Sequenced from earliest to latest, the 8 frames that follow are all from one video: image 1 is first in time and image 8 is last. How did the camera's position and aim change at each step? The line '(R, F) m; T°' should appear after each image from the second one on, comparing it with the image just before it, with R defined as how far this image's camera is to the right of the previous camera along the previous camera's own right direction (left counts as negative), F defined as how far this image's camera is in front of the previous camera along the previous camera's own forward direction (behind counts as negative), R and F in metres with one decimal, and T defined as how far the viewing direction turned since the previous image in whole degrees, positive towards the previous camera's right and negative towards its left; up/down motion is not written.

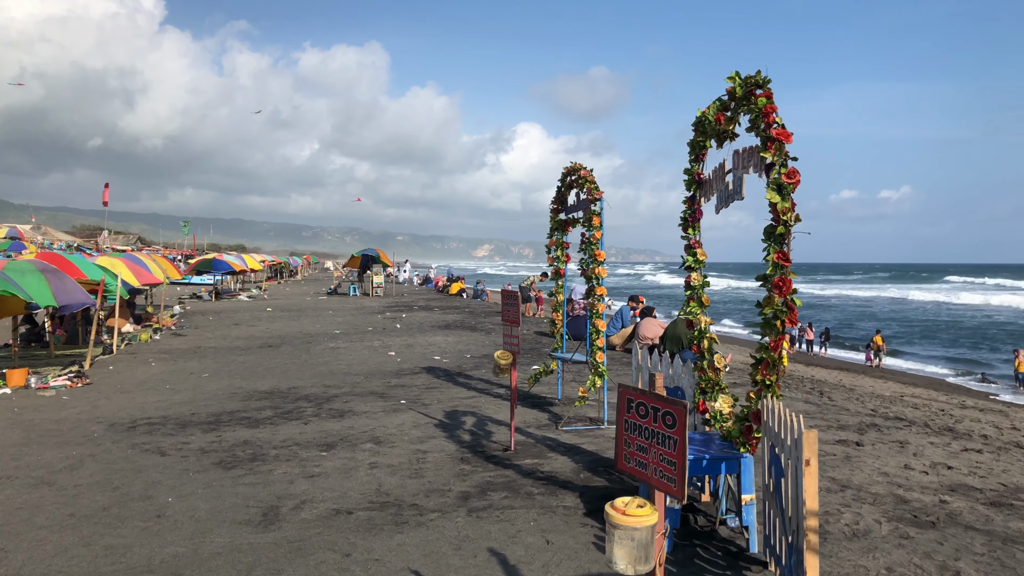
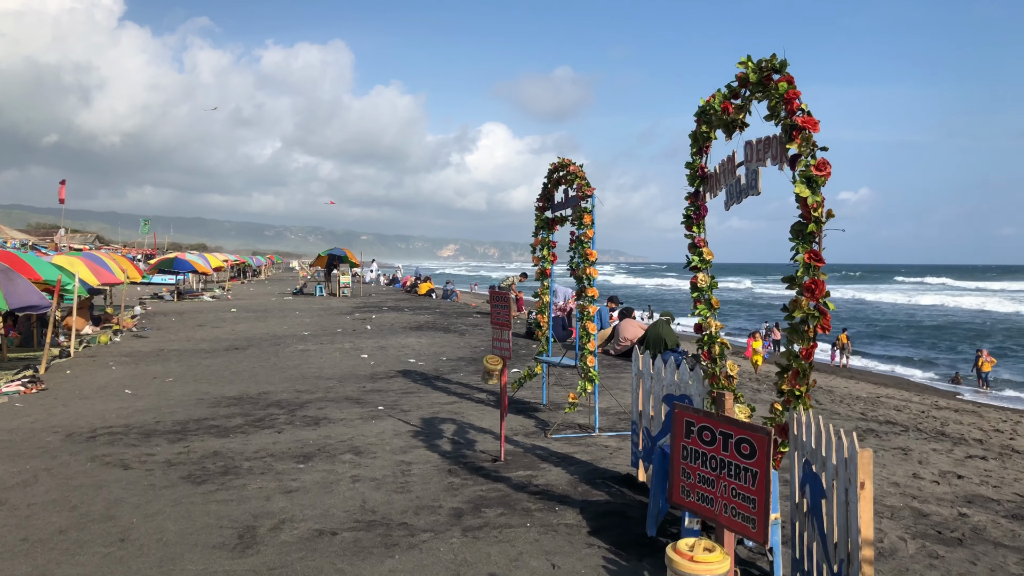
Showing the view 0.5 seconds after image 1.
(-0.2, +0.4) m; +2°
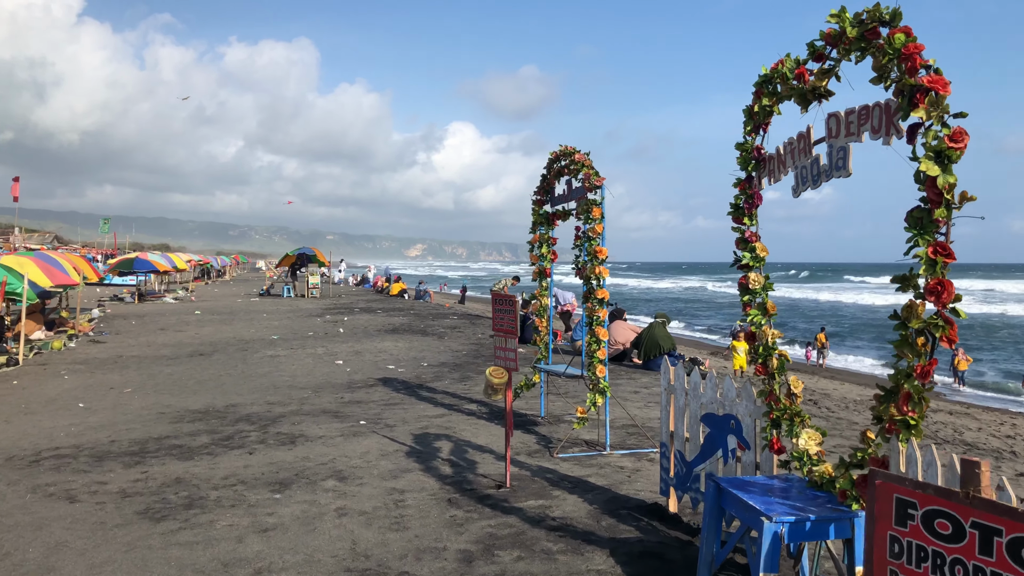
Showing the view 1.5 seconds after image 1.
(-0.3, +0.8) m; +2°
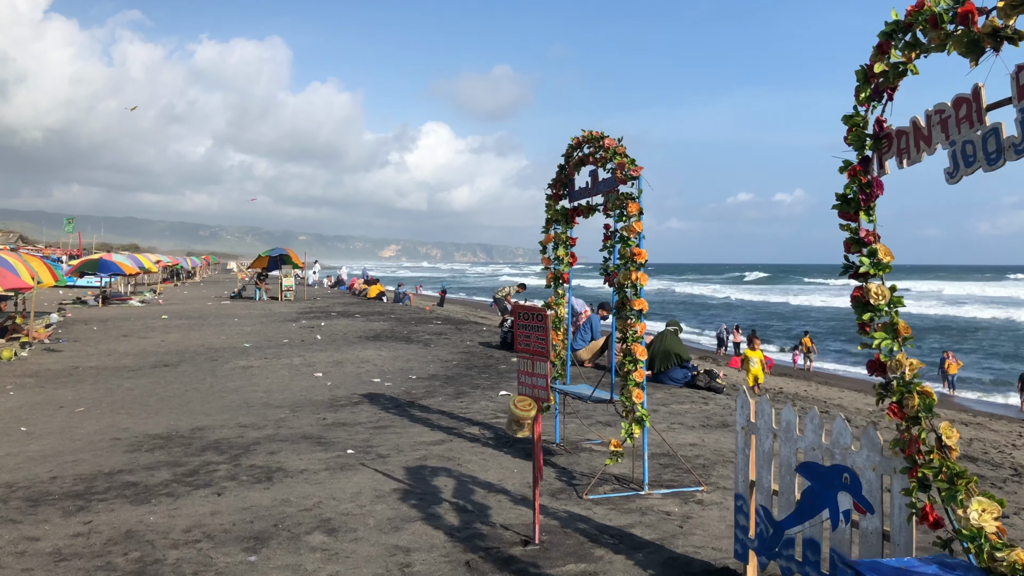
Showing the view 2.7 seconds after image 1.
(-0.3, +1.1) m; +2°
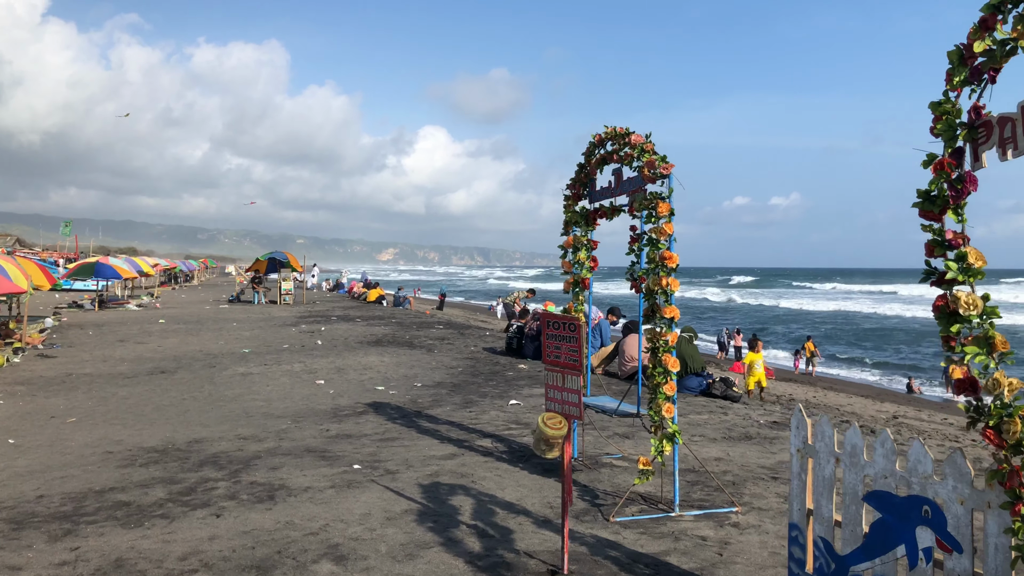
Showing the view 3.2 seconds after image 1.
(-0.1, +0.4) m; 0°
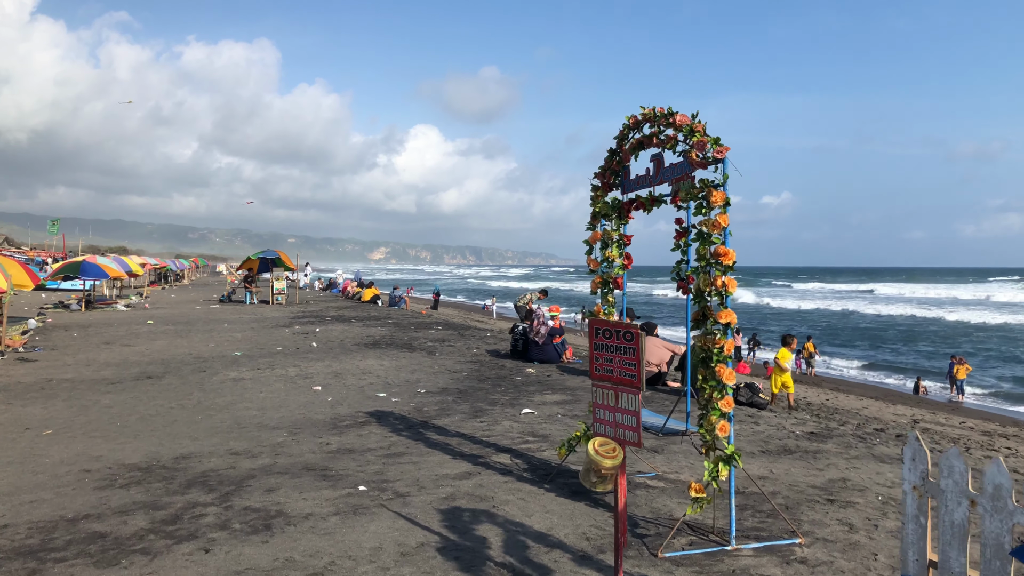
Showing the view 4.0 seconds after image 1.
(-0.2, +0.7) m; +1°
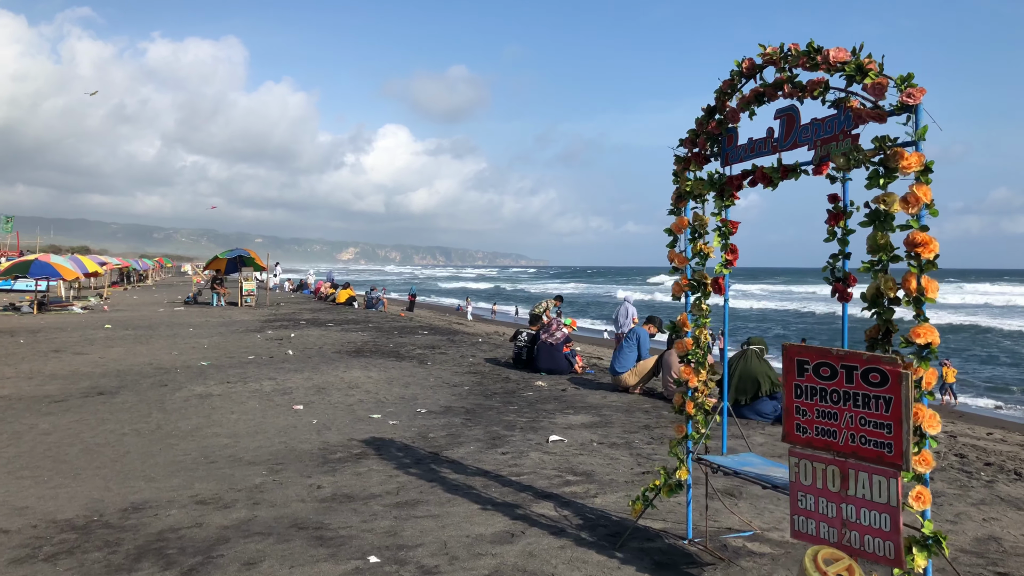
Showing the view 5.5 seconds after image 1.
(-0.5, +1.5) m; +2°
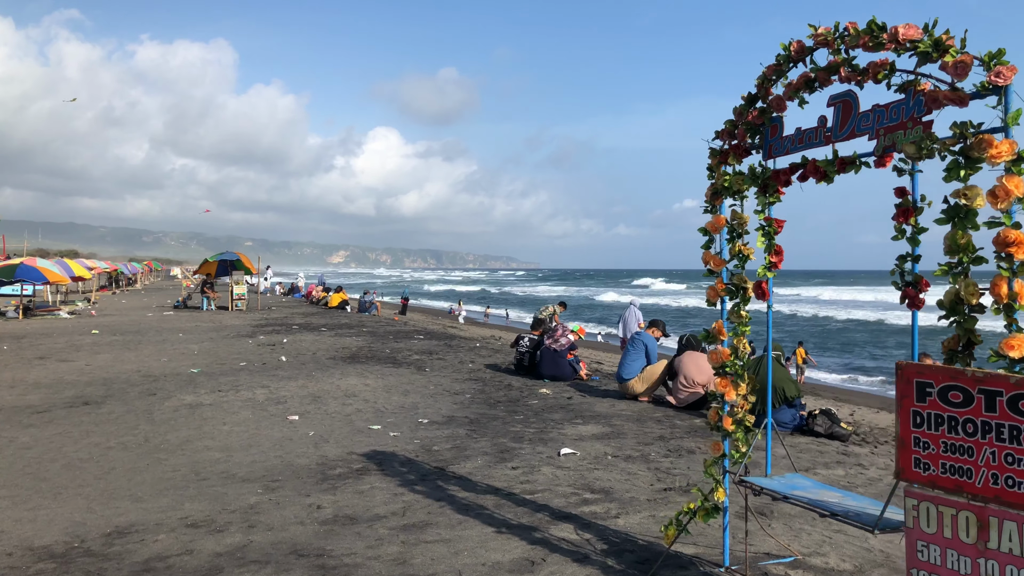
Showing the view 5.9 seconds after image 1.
(-0.1, +0.4) m; +1°
